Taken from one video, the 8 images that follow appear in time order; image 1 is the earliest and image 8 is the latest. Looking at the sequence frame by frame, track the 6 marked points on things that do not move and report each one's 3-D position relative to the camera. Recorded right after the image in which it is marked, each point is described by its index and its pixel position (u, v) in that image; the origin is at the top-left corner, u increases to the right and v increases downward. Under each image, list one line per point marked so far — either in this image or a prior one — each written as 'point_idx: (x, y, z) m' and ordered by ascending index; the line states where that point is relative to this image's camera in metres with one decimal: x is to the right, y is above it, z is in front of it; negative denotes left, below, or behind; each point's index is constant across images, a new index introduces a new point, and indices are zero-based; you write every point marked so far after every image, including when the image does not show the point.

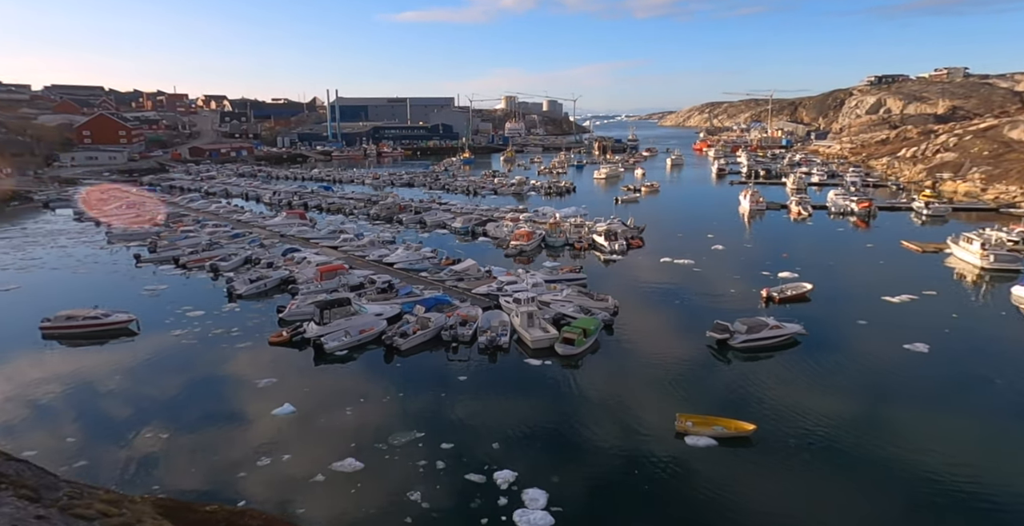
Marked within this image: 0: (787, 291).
0: (+6.2, -0.6, +13.0) m
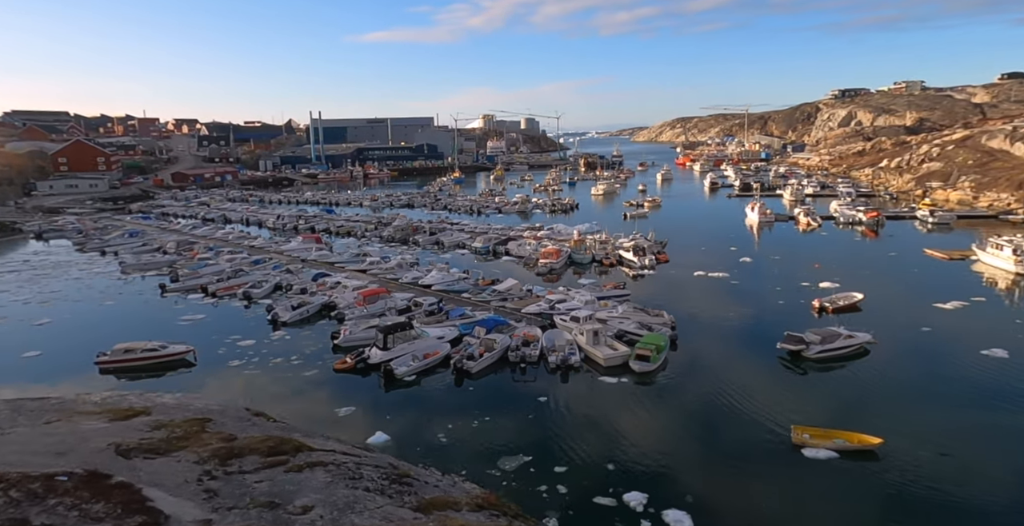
0: (+7.4, -0.9, +13.3) m
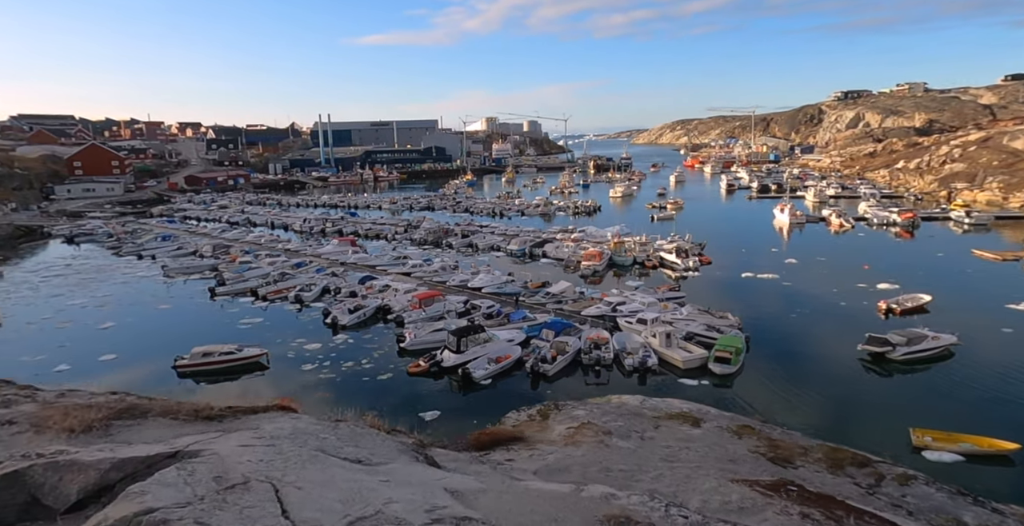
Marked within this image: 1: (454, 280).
0: (+8.8, -0.9, +13.3) m
1: (-1.7, -0.5, +17.2) m
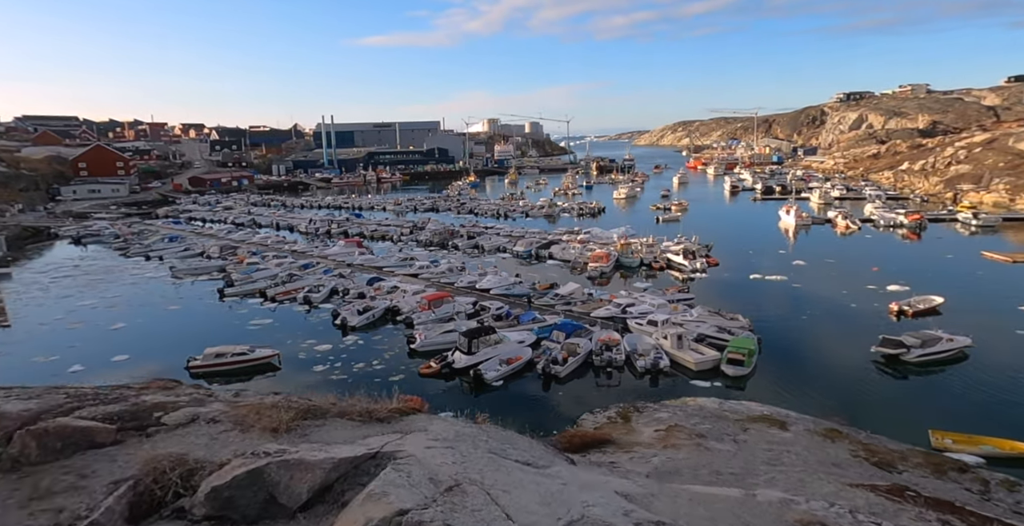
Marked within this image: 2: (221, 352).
0: (+9.0, -0.9, +13.3) m
1: (-1.4, -0.5, +17.2) m
2: (-5.3, -1.6, +11.1) m
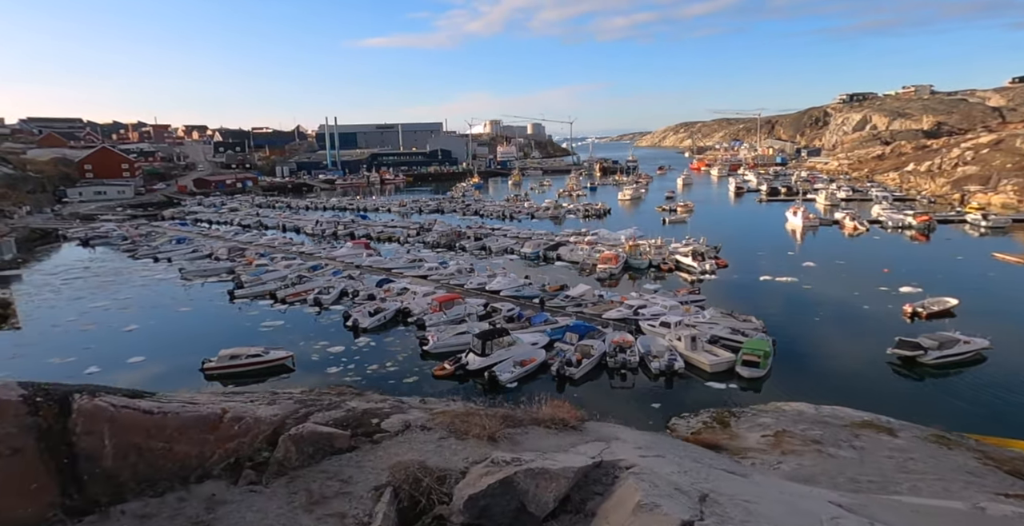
0: (+9.2, -1.0, +13.2) m
1: (-1.2, -0.6, +17.2) m
2: (-5.1, -1.7, +11.1) m
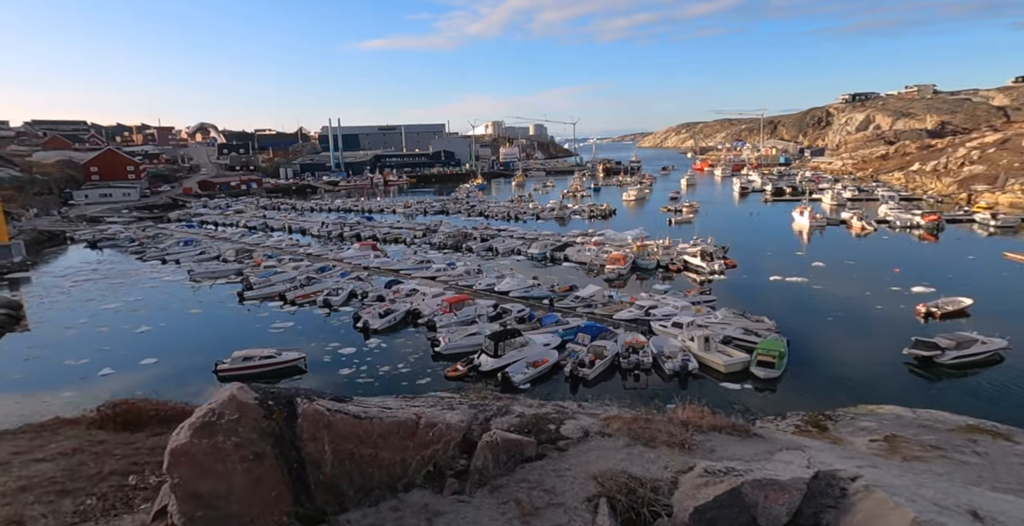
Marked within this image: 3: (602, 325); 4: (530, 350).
0: (+9.5, -1.0, +13.2) m
1: (-0.9, -0.6, +17.2) m
2: (-4.9, -1.7, +11.1) m
3: (+1.9, -1.3, +12.9) m
4: (+0.3, -1.7, +11.5) m
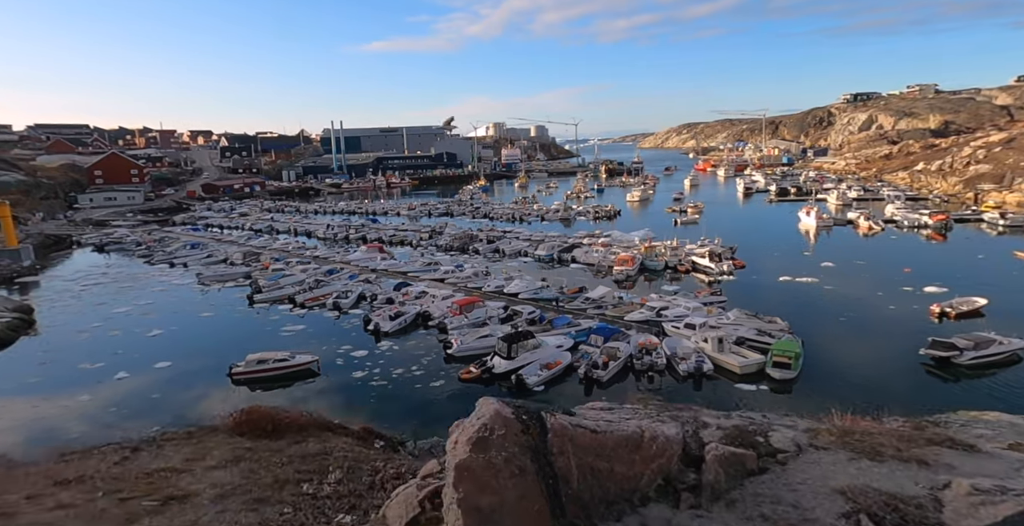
0: (+9.7, -1.0, +13.1) m
1: (-0.7, -0.7, +17.2) m
2: (-4.6, -1.8, +11.0) m
3: (+2.2, -1.4, +12.9) m
4: (+0.6, -1.7, +11.5) m
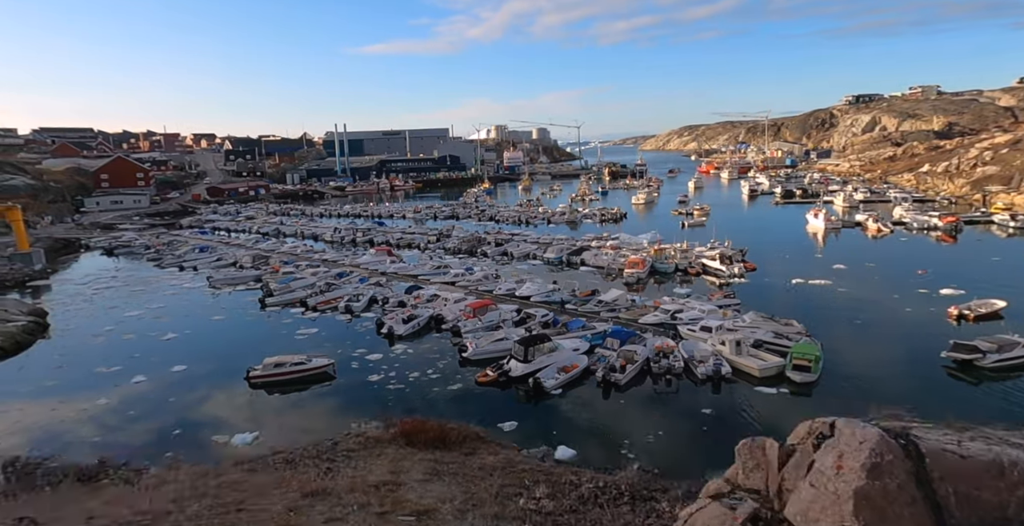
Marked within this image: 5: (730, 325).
0: (+10.1, -1.0, +13.1) m
1: (-0.3, -0.7, +17.2) m
2: (-4.3, -1.8, +11.0) m
3: (+2.5, -1.4, +12.8) m
4: (+0.9, -1.8, +11.5) m
5: (+4.5, -1.3, +12.5) m
